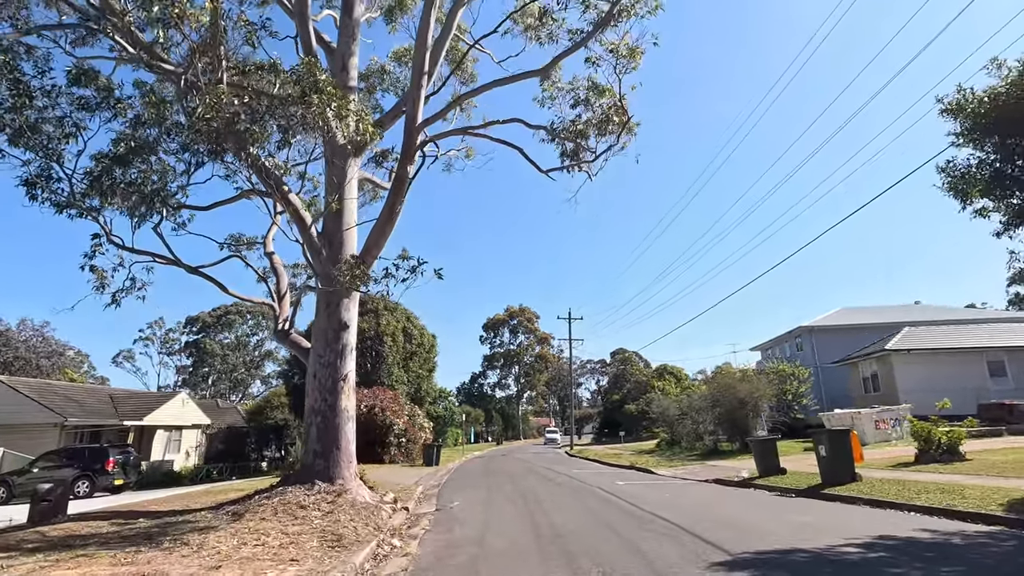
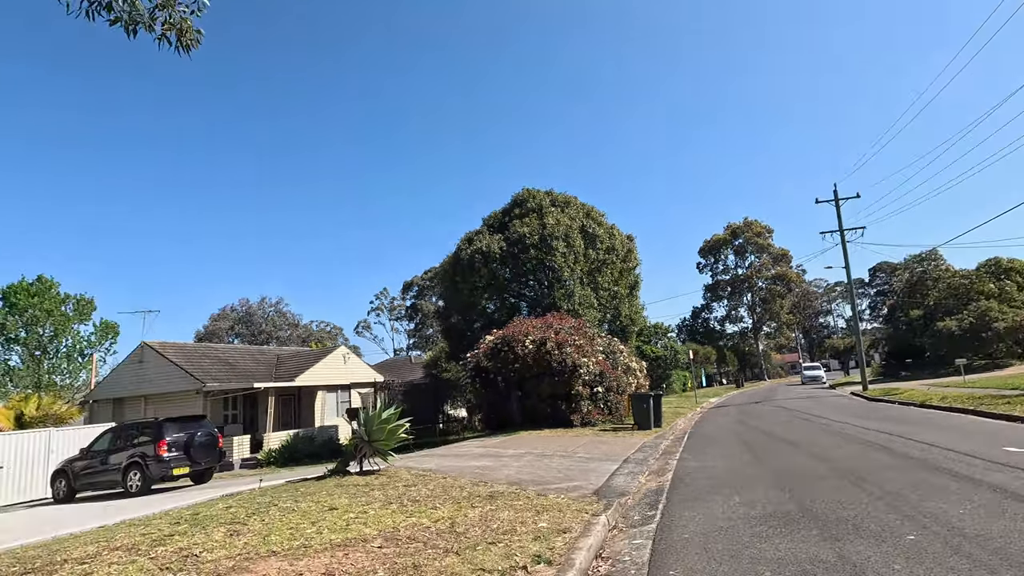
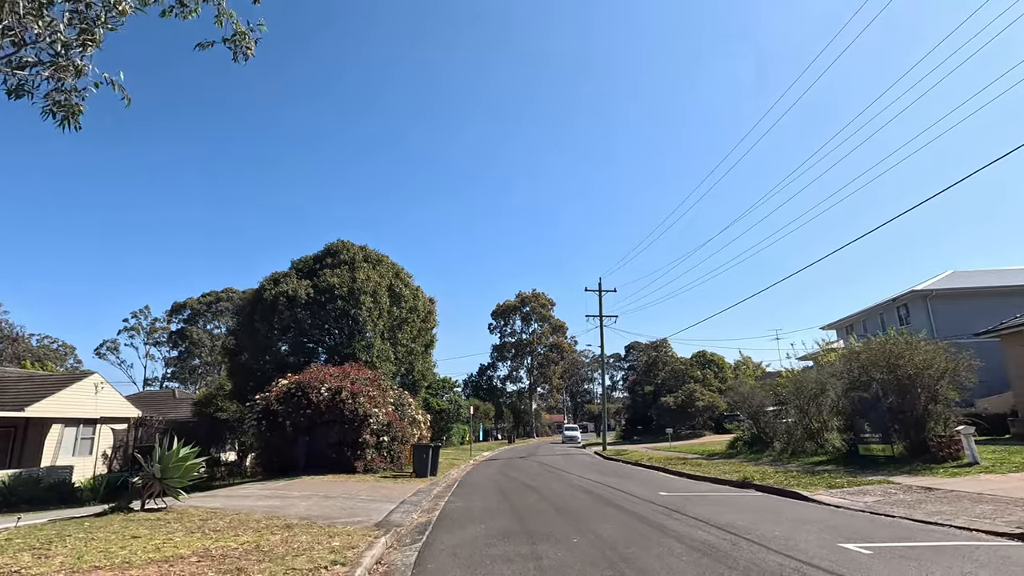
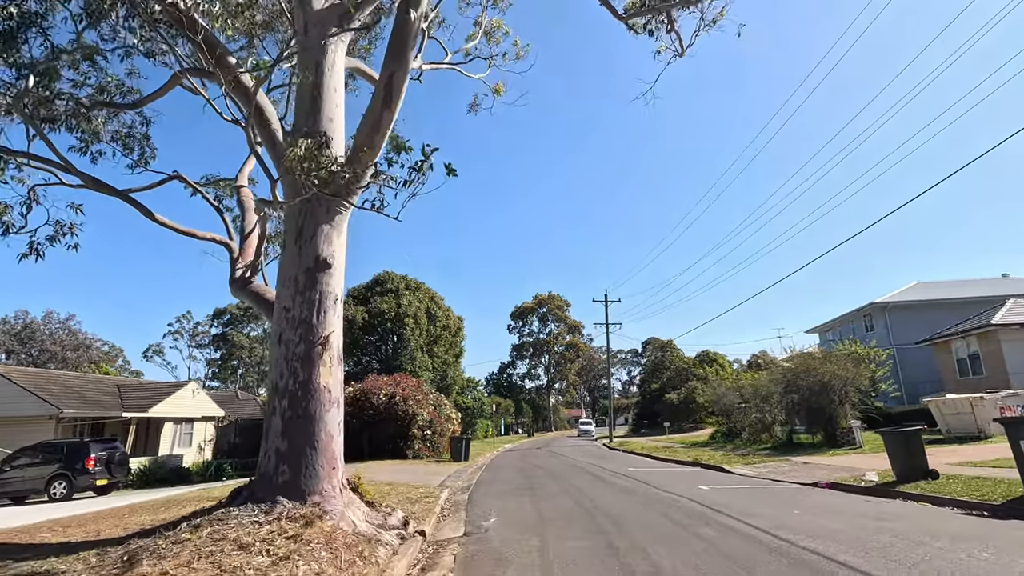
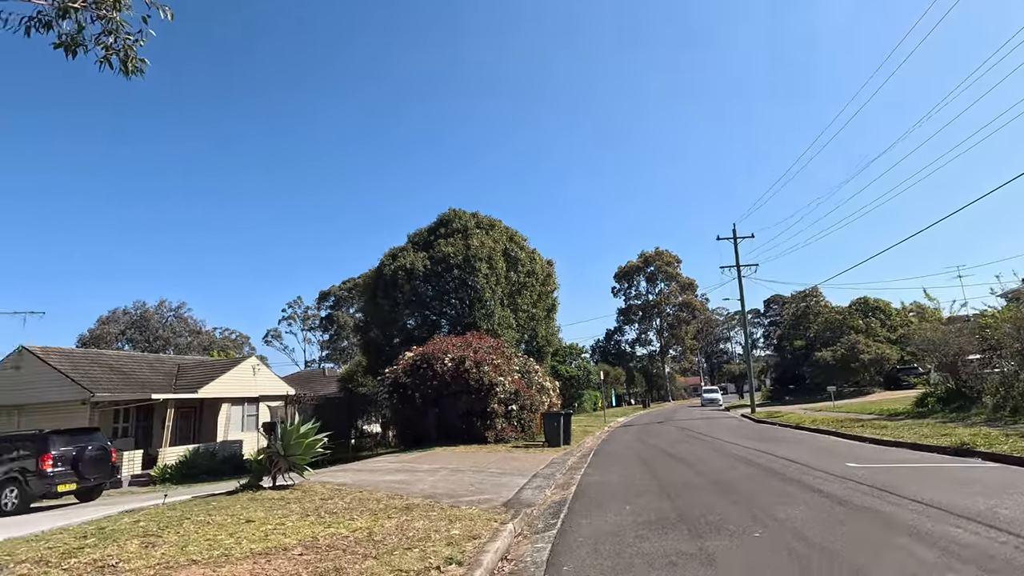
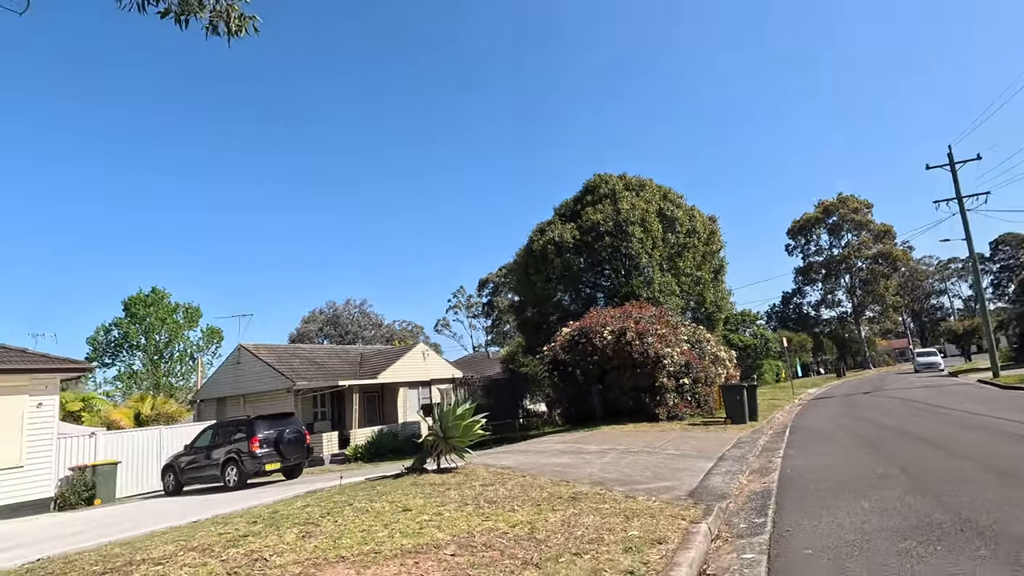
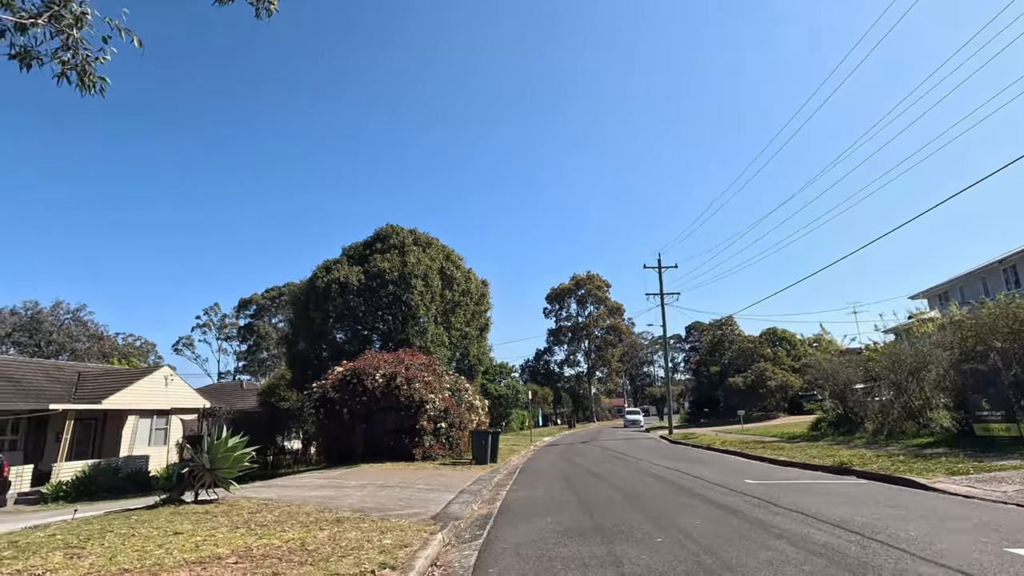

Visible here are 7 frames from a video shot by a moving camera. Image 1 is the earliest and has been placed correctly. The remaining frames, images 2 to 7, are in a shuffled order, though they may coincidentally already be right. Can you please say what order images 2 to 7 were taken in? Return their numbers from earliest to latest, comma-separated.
4, 3, 7, 5, 2, 6
